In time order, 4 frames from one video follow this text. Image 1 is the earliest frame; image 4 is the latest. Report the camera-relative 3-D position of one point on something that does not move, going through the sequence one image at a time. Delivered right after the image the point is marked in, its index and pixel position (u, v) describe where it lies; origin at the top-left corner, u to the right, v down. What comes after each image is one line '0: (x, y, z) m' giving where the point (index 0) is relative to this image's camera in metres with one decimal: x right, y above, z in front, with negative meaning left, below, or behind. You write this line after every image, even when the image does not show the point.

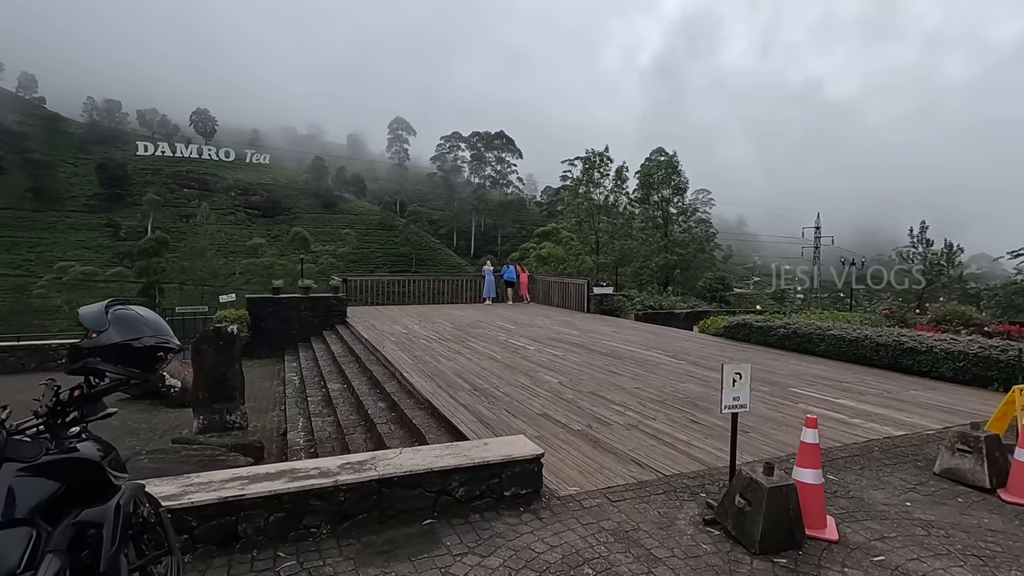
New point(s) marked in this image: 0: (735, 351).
0: (+2.9, -0.8, +7.1) m
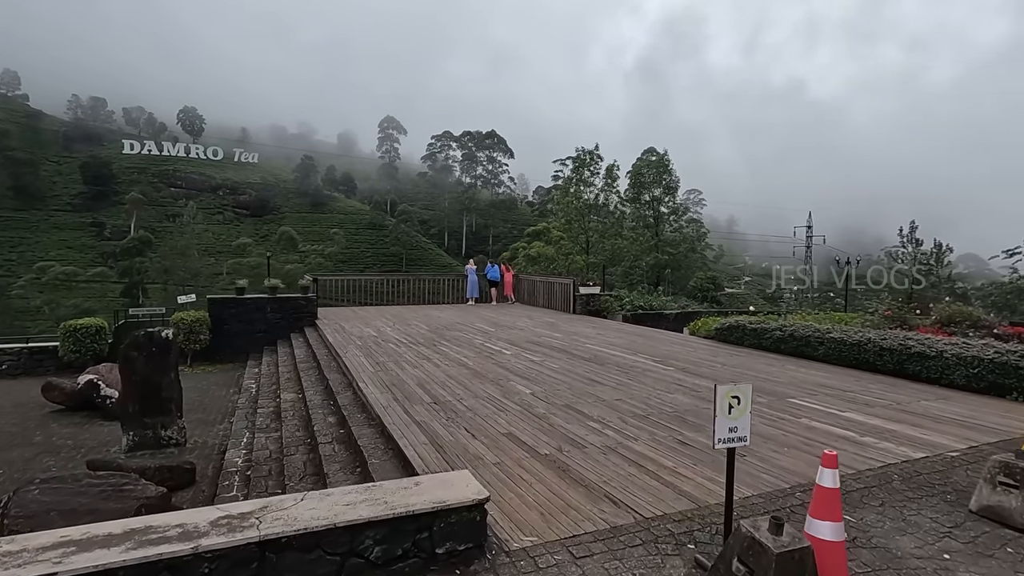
0: (+2.6, -0.8, +6.5) m
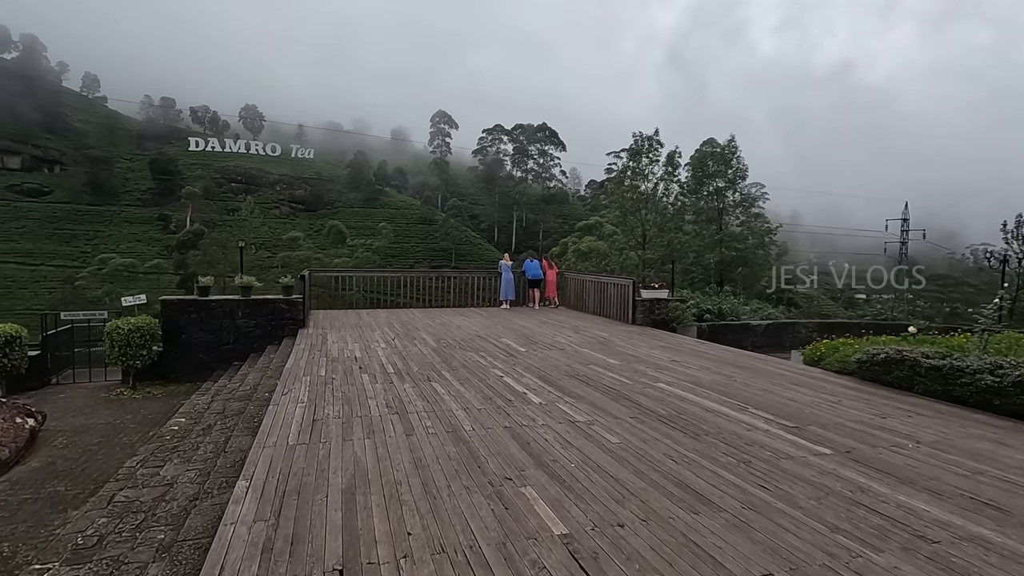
0: (+2.9, -0.9, +3.9) m
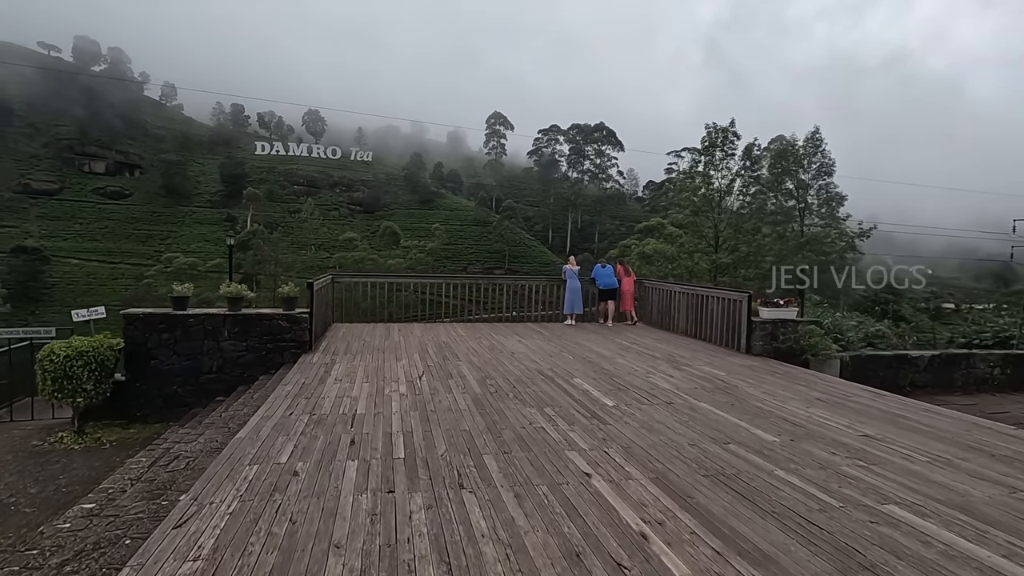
0: (+3.2, -1.1, +1.5) m
